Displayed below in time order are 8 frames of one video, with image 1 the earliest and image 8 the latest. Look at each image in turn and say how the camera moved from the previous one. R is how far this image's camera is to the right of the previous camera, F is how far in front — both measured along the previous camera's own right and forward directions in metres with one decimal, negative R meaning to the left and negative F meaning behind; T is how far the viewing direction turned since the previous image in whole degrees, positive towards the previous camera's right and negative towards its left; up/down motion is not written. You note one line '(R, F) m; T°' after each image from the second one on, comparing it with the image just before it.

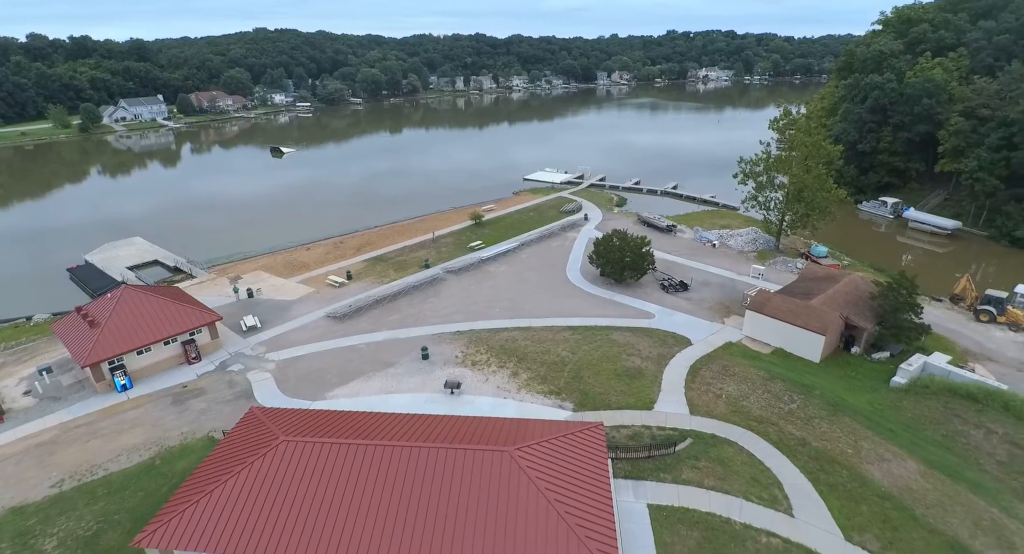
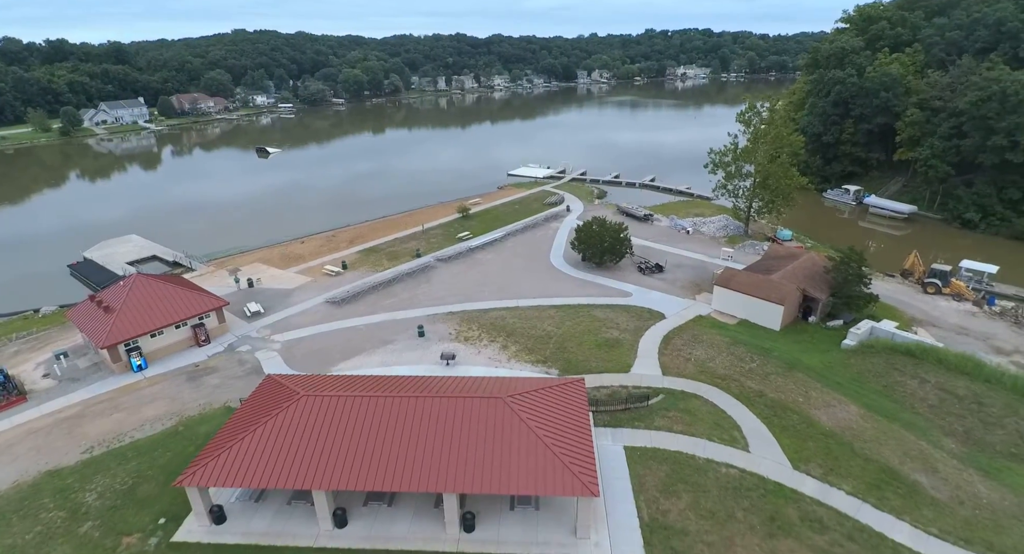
(-0.1, -1.9) m; +2°
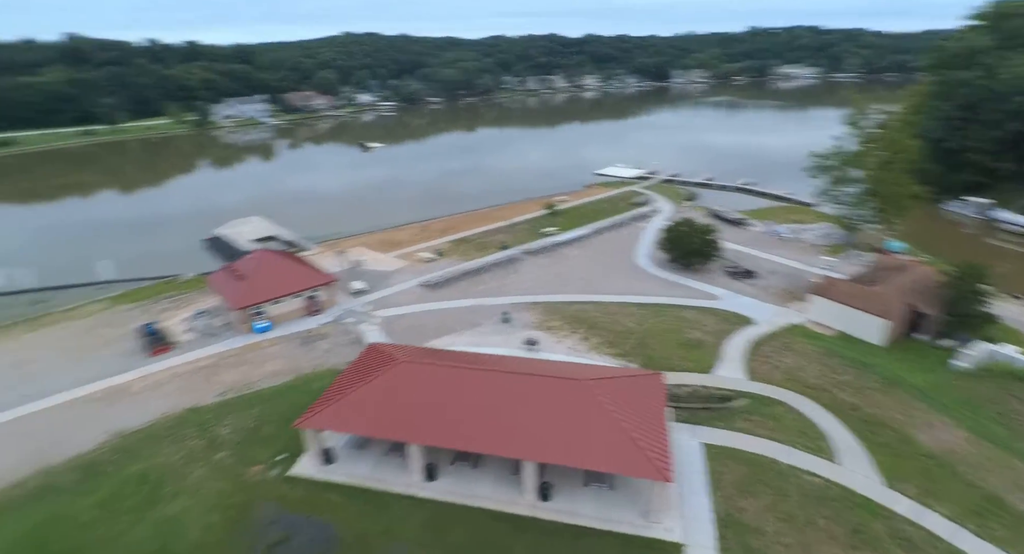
(-0.3, -0.9) m; -9°
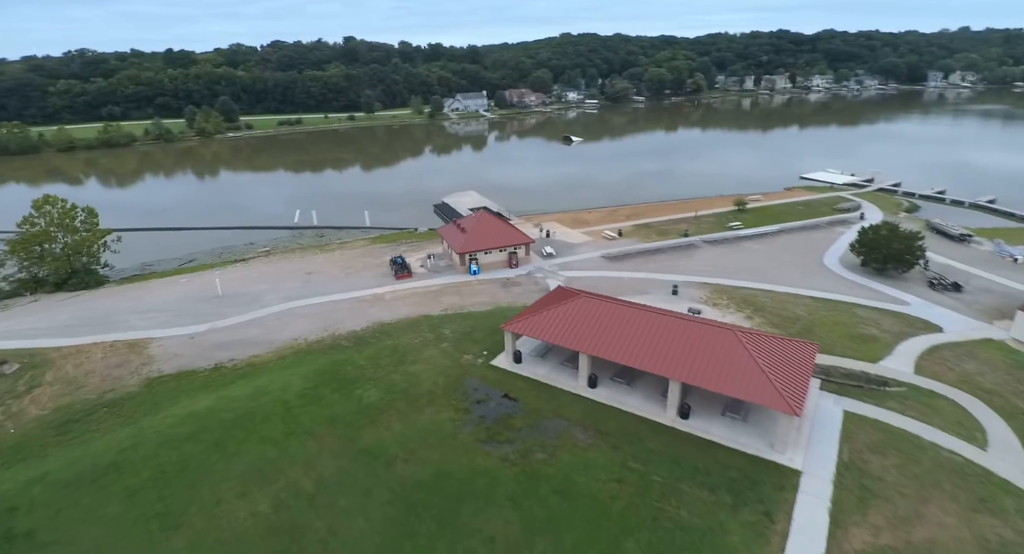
(+0.7, -4.4) m; -20°
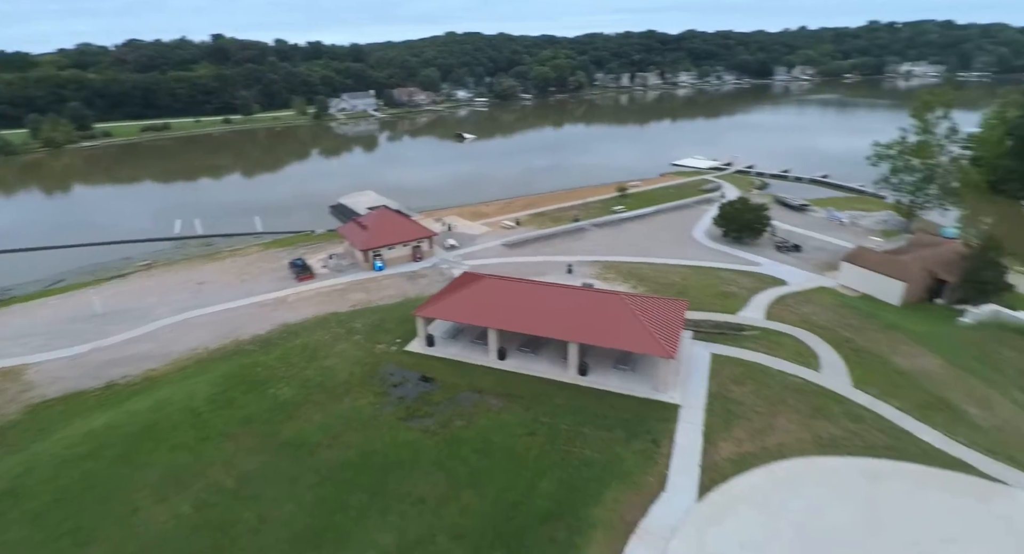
(-0.2, -1.5) m; +11°
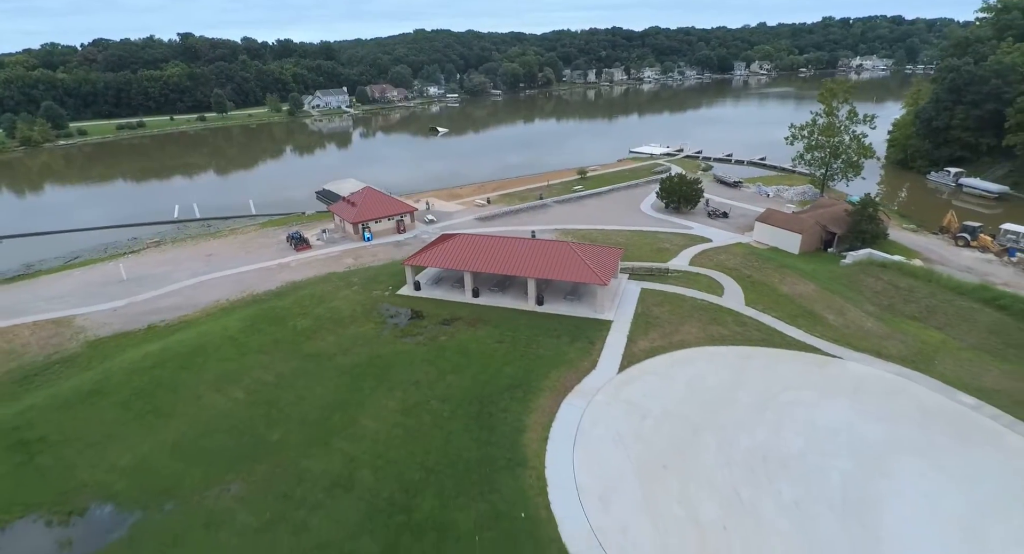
(+0.3, -5.4) m; +3°
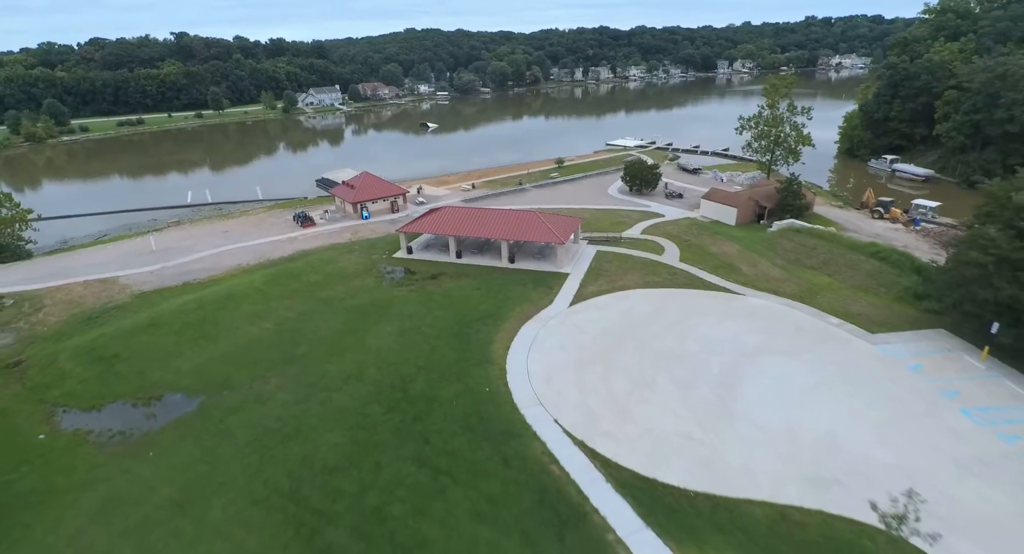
(+1.0, -5.4) m; +1°
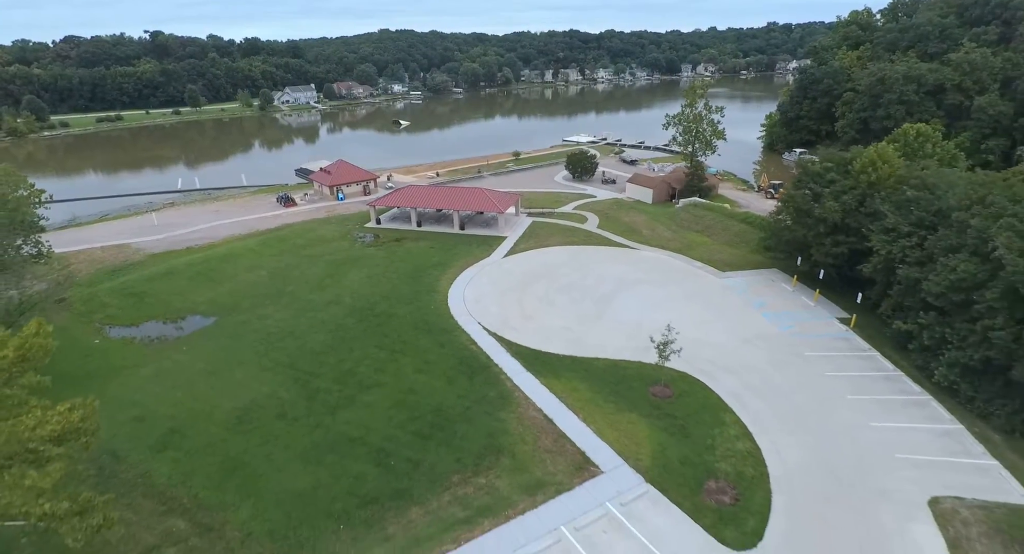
(+2.1, -7.3) m; +2°
